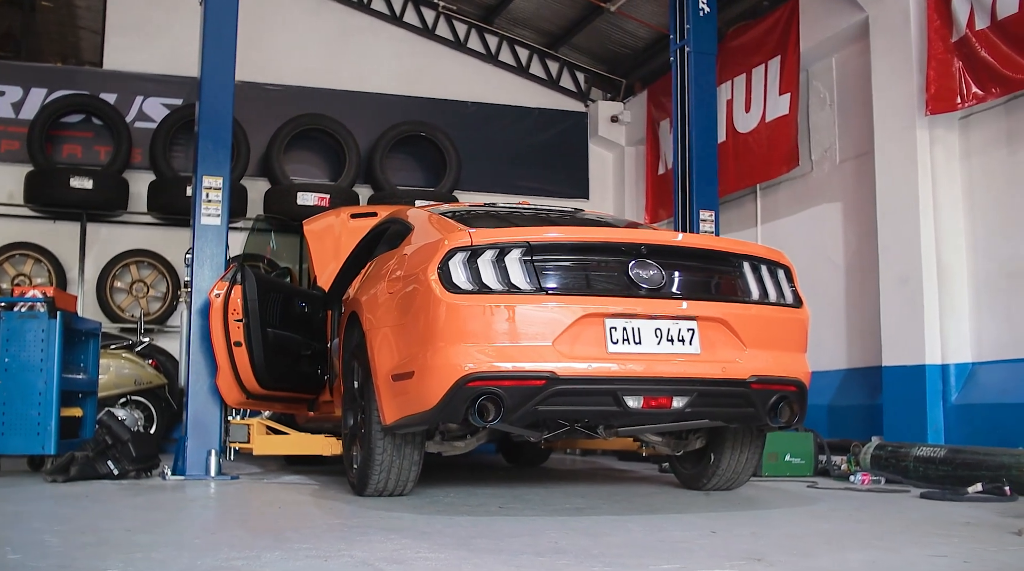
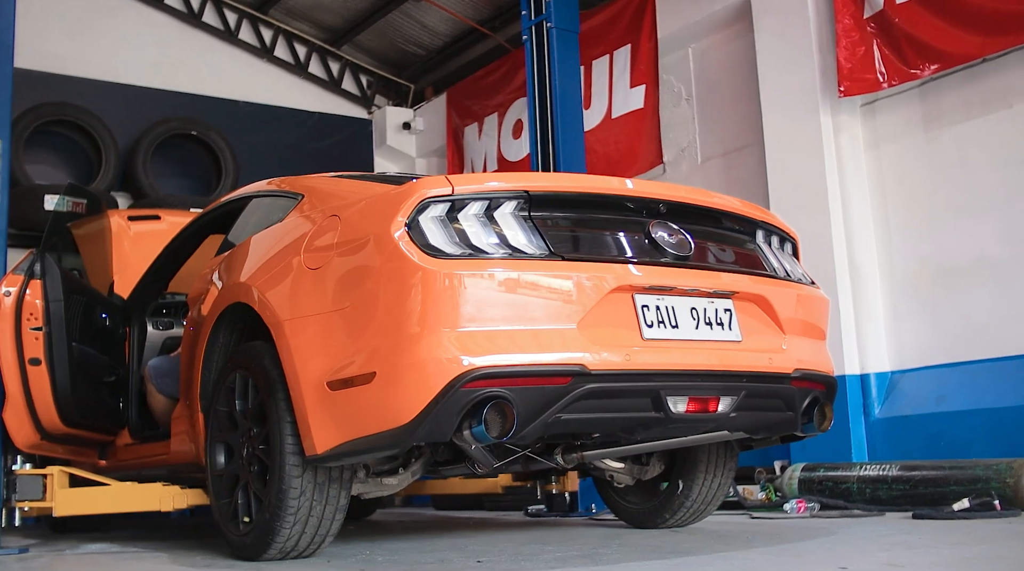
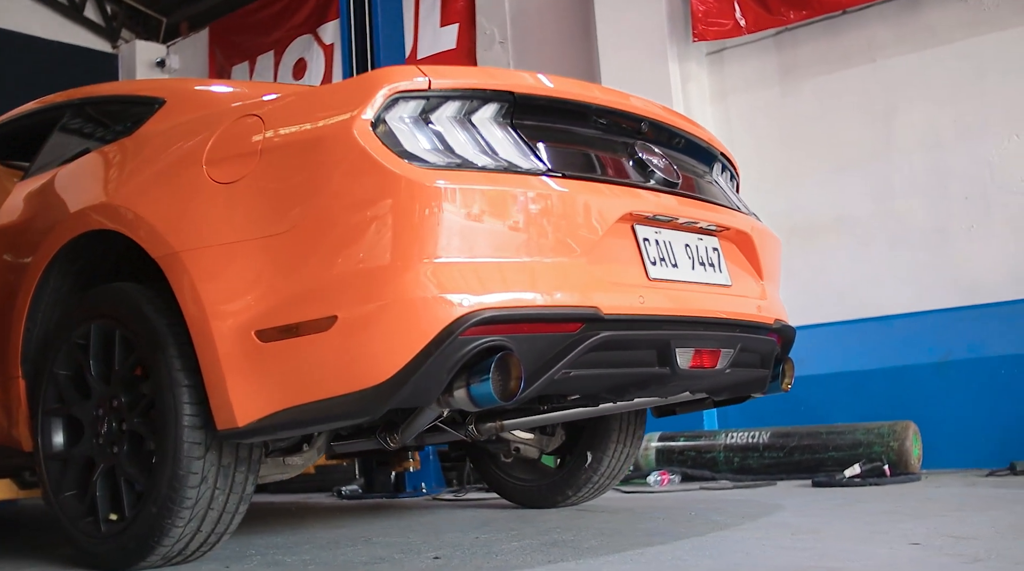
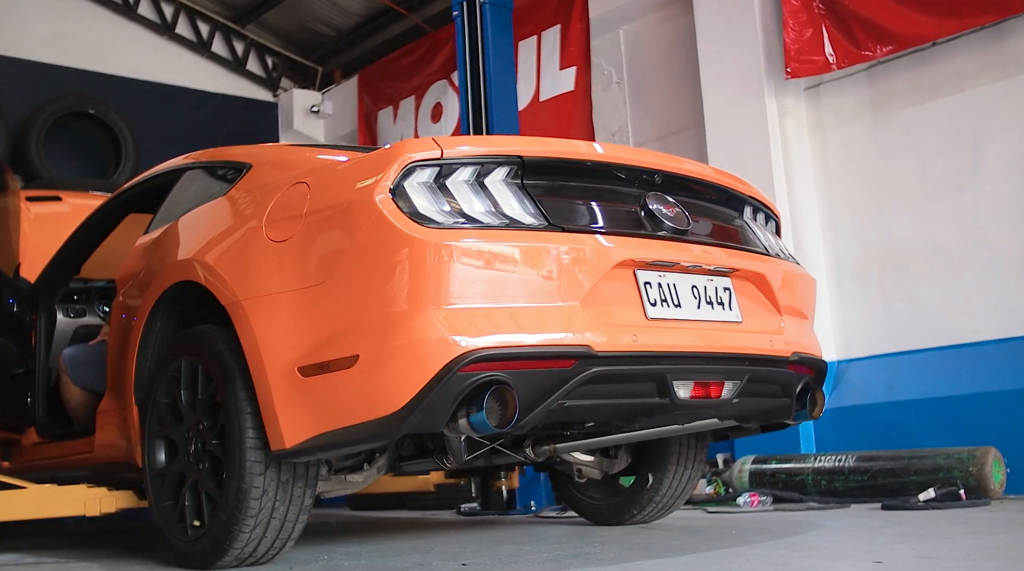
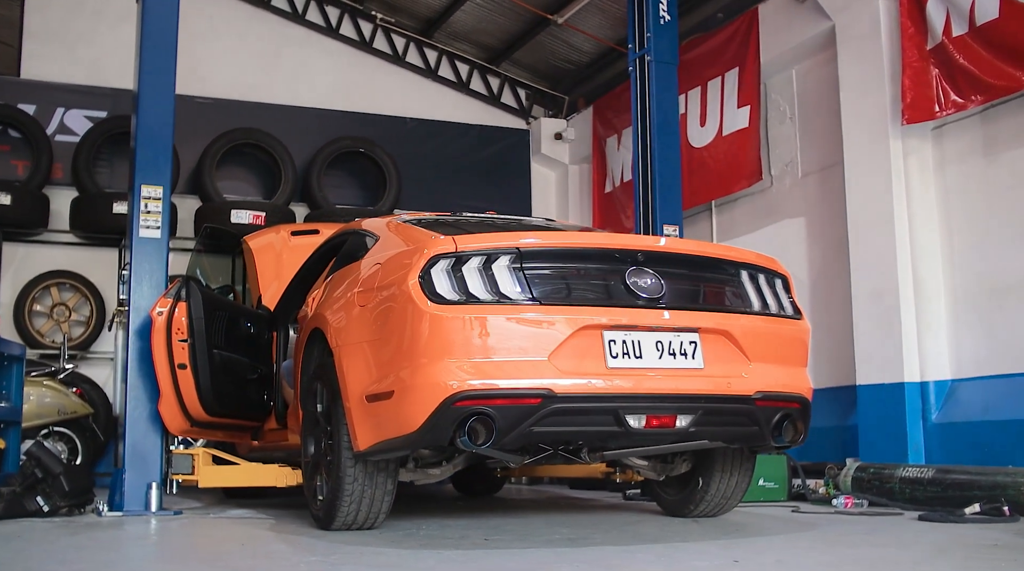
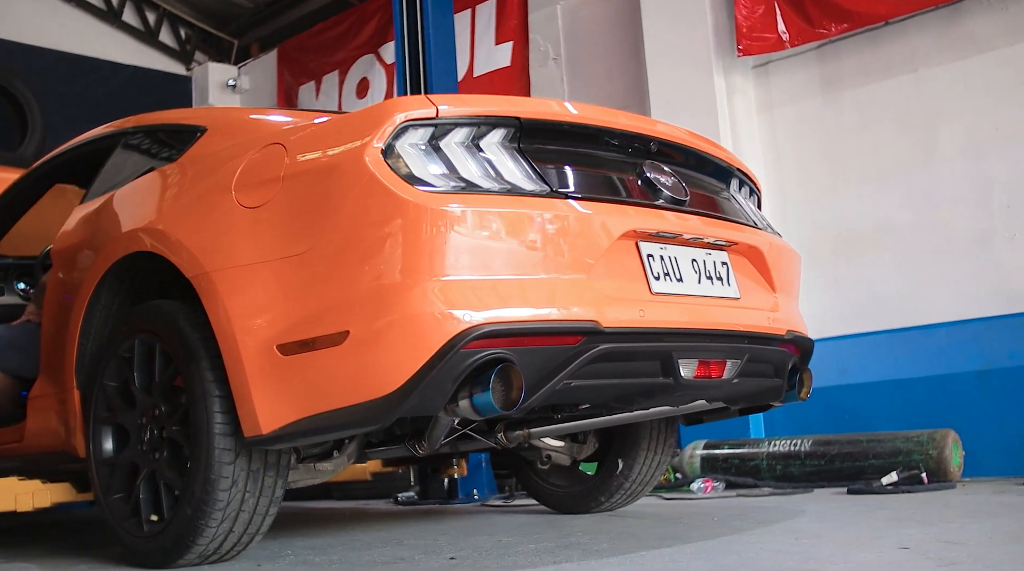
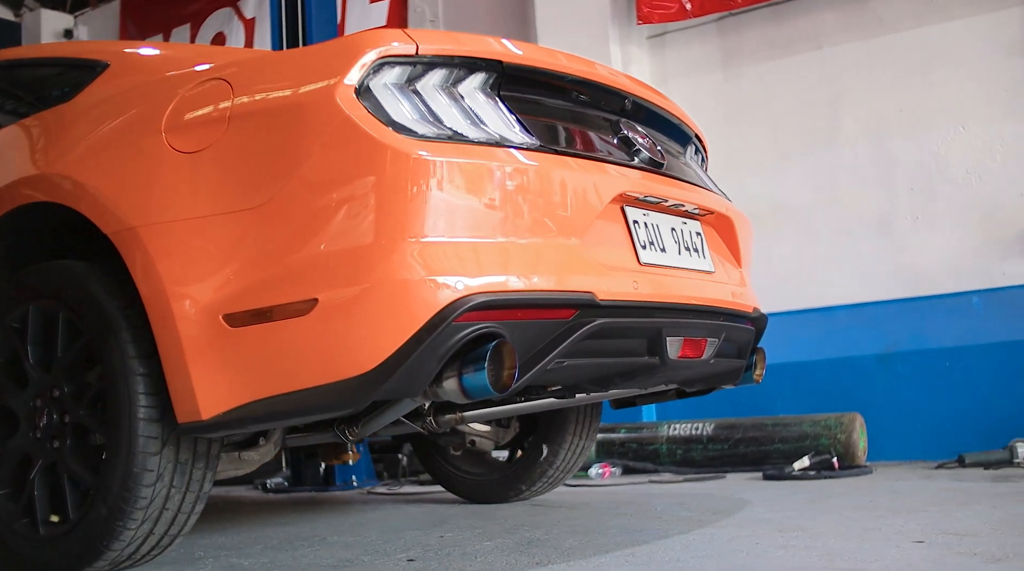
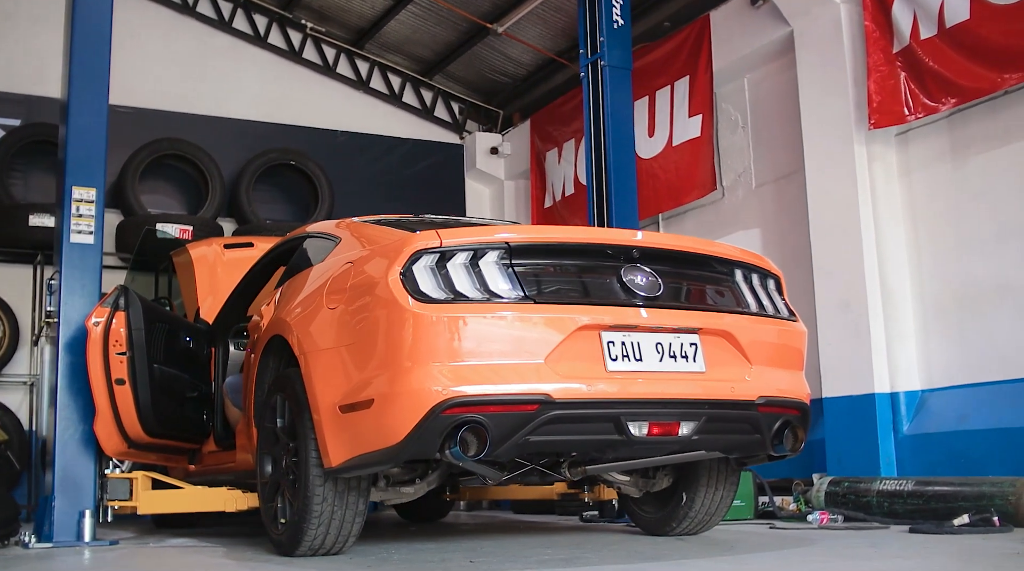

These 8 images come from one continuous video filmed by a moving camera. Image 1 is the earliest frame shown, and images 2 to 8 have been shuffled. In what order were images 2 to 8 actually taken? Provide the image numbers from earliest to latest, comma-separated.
5, 8, 2, 4, 6, 3, 7
